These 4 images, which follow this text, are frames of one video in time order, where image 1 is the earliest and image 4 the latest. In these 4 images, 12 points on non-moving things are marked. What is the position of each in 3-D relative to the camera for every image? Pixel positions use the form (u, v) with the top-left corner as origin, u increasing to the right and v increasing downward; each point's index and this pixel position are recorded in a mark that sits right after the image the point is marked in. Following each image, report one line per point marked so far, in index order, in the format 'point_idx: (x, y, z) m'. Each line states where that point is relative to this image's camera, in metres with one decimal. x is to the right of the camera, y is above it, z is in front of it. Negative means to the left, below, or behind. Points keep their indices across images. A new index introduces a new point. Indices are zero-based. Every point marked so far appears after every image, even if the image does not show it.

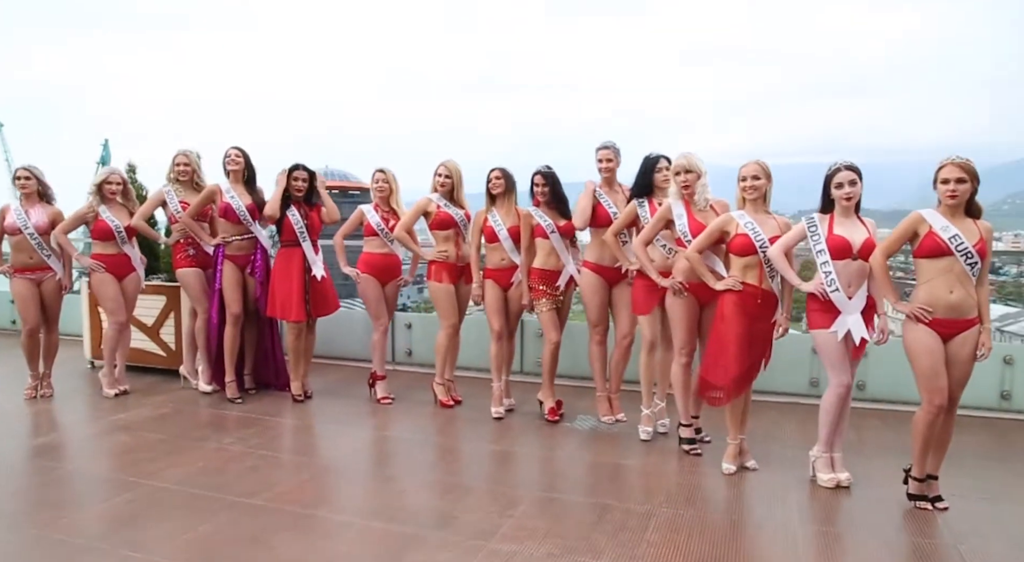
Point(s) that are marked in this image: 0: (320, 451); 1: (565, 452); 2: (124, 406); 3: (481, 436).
0: (-1.0, -0.9, +4.1) m
1: (+0.3, -0.9, +4.0) m
2: (-2.5, -0.8, +4.7) m
3: (-0.2, -0.9, +4.4) m
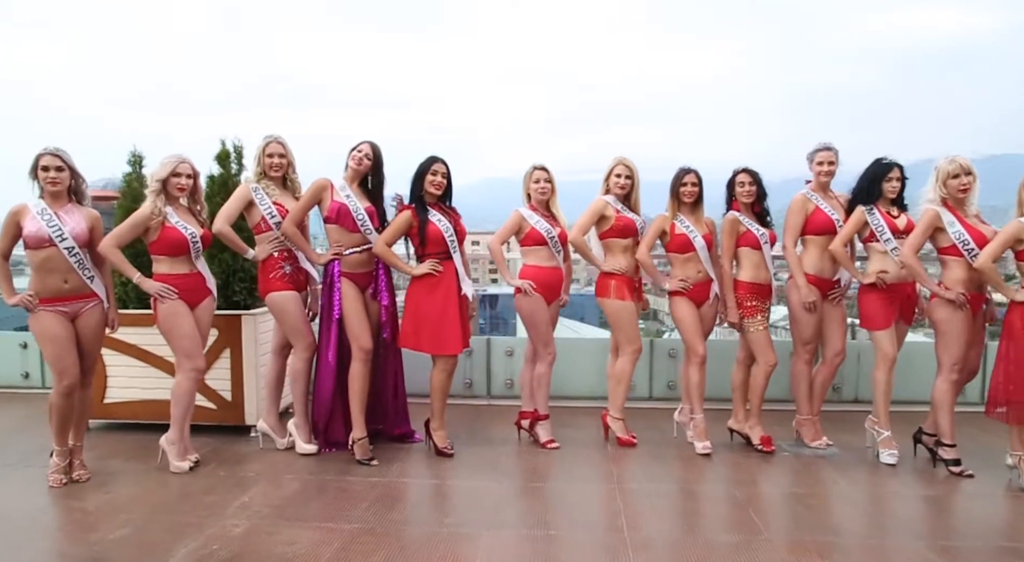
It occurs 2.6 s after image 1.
0: (+0.2, -1.0, +3.3) m
1: (+1.5, -1.0, +3.6) m
2: (-1.4, -1.0, +3.5) m
3: (+1.0, -1.0, +3.8) m
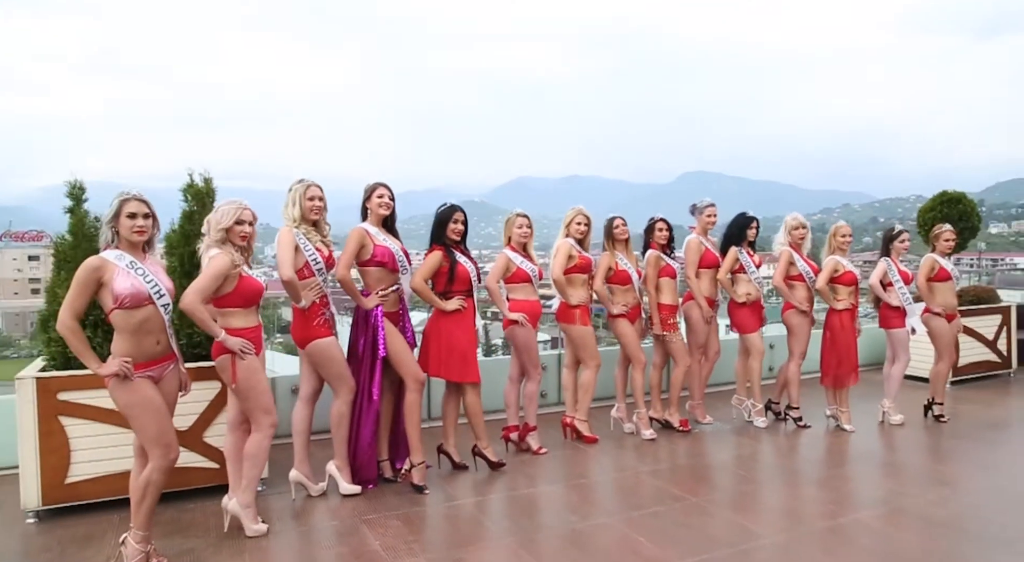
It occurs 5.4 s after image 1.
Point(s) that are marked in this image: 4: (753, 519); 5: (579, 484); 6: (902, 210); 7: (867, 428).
0: (+0.5, -1.2, +4.0) m
1: (+1.5, -1.2, +5.0) m
2: (-0.9, -1.2, +3.4) m
3: (+0.9, -1.2, +4.9) m
4: (+1.2, -1.2, +3.8) m
5: (+0.4, -1.2, +4.3) m
6: (+4.3, +0.8, +8.1) m
7: (+2.5, -1.1, +5.3) m
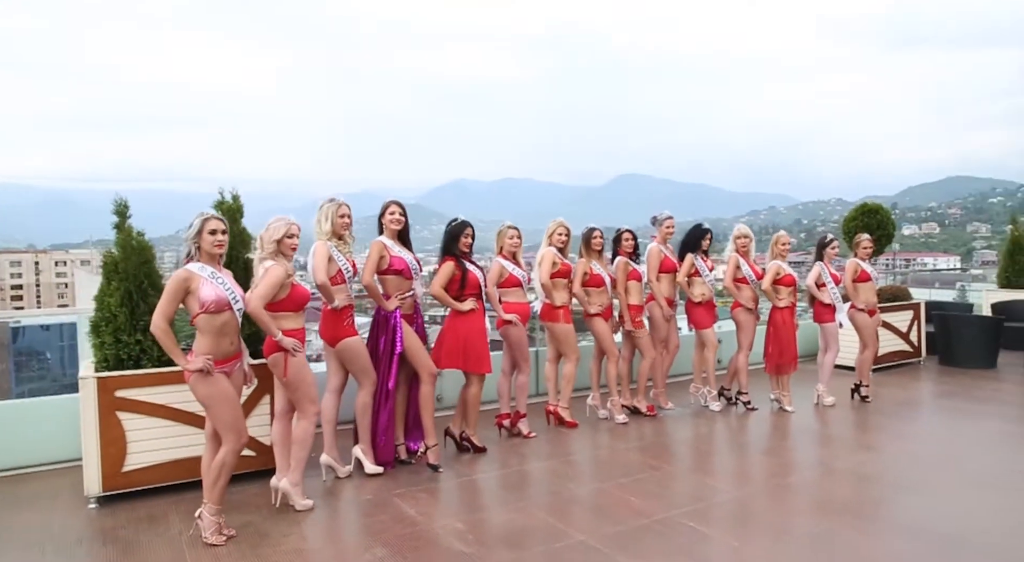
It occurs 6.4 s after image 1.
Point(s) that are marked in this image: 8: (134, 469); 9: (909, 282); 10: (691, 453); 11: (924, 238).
0: (+0.5, -1.3, +4.7) m
1: (+1.4, -1.2, +5.8) m
2: (-0.9, -1.2, +4.0) m
3: (+0.9, -1.2, +5.6) m
4: (+1.3, -1.3, +4.5) m
5: (+0.4, -1.2, +5.0) m
6: (+3.9, +0.8, +9.1) m
7: (+2.4, -1.1, +6.2) m
8: (-2.0, -1.0, +4.0) m
9: (+4.8, 0.0, +8.9) m
10: (+1.2, -1.2, +5.1) m
11: (+5.4, +0.6, +9.6) m
